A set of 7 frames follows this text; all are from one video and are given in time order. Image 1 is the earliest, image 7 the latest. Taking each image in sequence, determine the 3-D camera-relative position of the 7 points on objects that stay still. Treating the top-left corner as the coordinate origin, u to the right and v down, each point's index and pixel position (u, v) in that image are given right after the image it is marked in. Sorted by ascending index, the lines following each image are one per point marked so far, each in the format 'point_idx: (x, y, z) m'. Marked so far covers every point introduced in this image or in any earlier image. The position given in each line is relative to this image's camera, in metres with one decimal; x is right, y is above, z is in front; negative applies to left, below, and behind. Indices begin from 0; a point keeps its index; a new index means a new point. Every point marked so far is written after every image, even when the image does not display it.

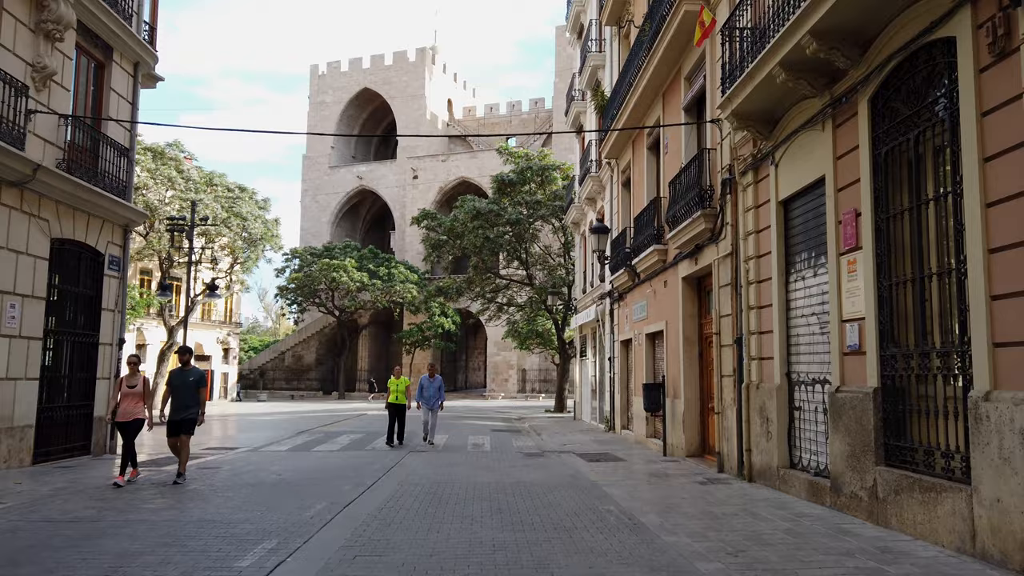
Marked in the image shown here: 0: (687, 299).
0: (+3.0, -0.2, +12.9) m
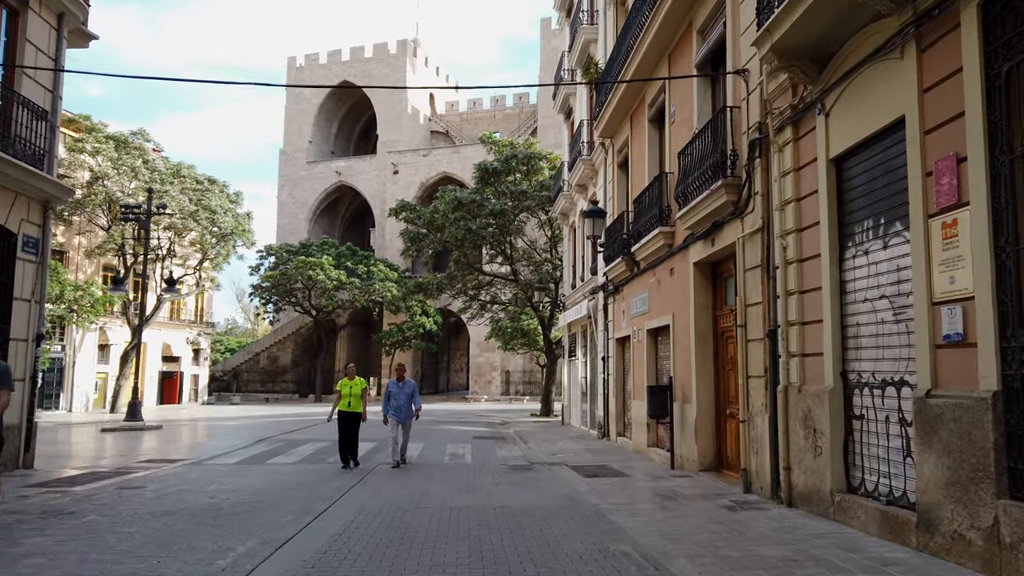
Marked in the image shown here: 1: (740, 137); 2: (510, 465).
0: (+2.7, 0.0, +11.1) m
1: (+2.8, +1.9, +9.4) m
2: (0.0, -3.0, +12.7) m
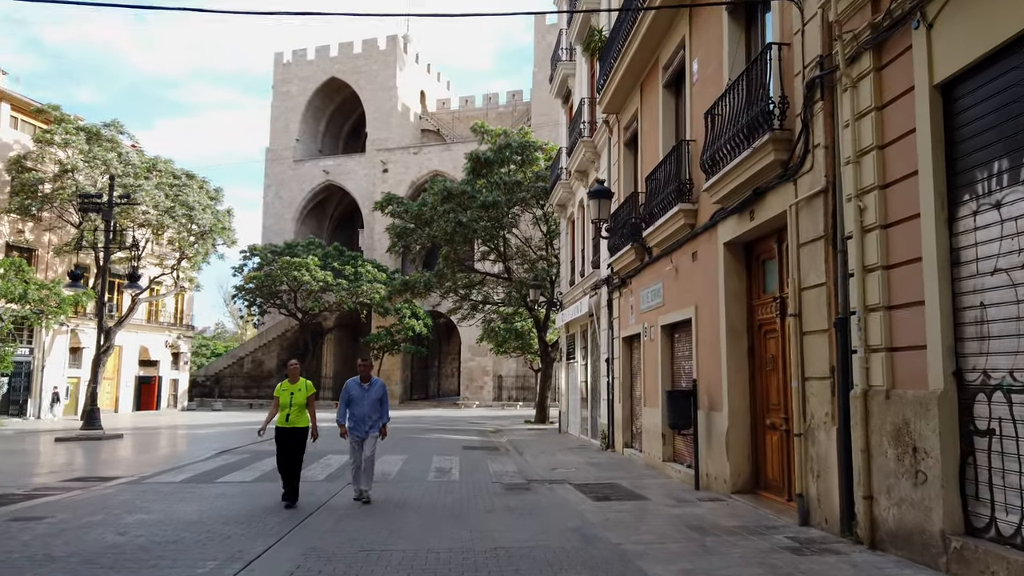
0: (+2.7, +0.2, +9.3) m
1: (+2.8, +2.0, +7.6) m
2: (-0.1, -2.8, +10.8) m
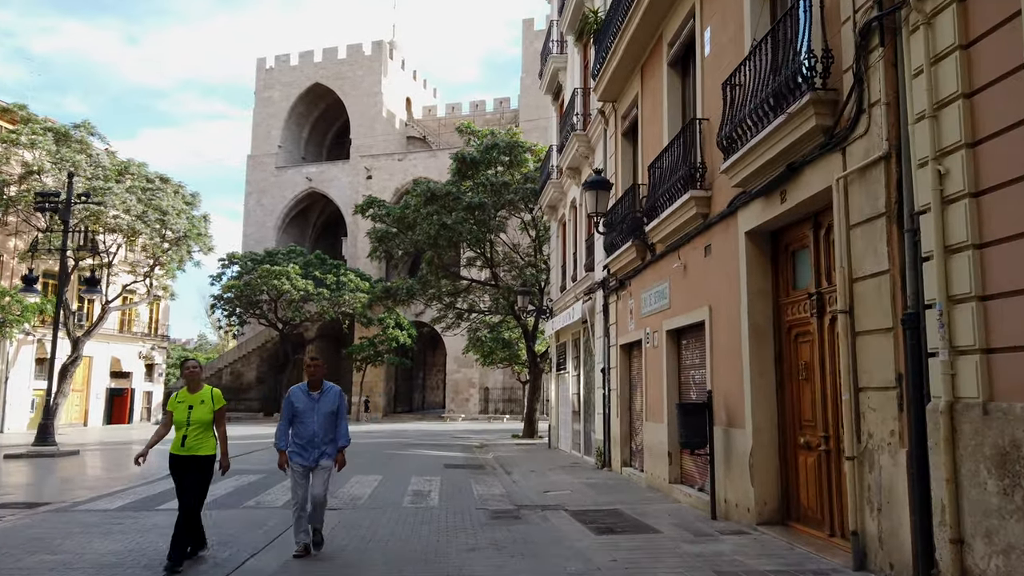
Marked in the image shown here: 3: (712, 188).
0: (+2.5, +0.2, +8.0) m
1: (+2.7, +2.1, +6.3) m
2: (-0.3, -2.8, +9.4) m
3: (+2.4, +1.2, +9.2) m
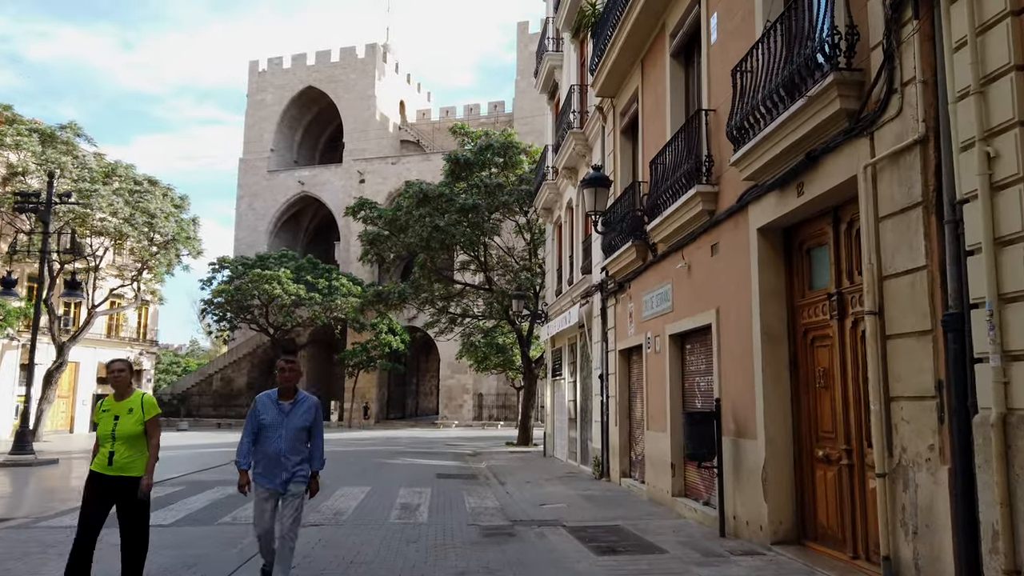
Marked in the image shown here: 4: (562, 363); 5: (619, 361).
0: (+2.5, +0.2, +7.4) m
1: (+2.6, +2.1, +5.8) m
2: (-0.4, -2.8, +8.8) m
3: (+2.3, +1.2, +8.6) m
4: (+1.3, -1.9, +19.8) m
5: (+1.9, -1.3, +13.2) m
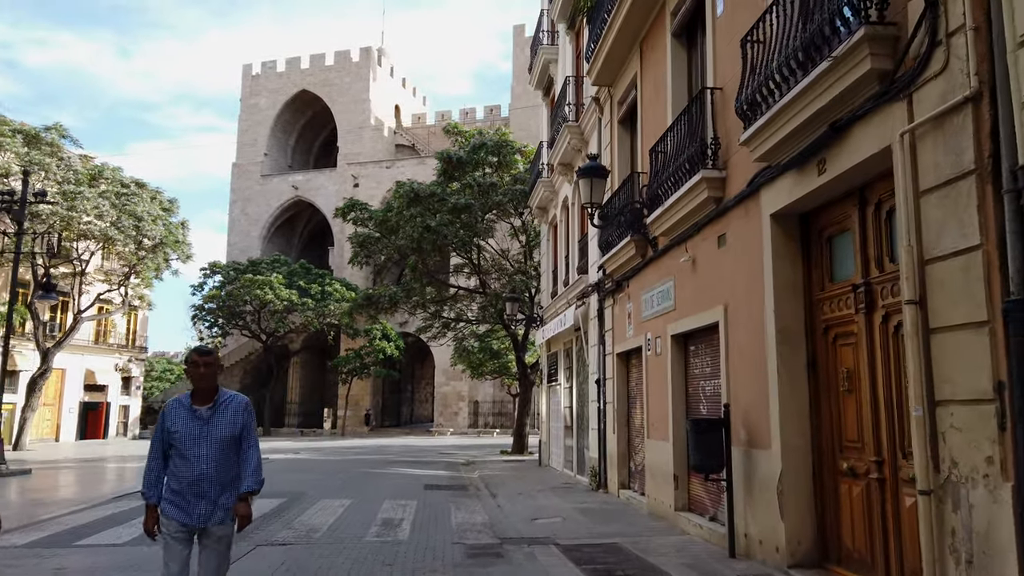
0: (+2.4, +0.3, +6.7) m
1: (+2.5, +2.2, +5.0) m
2: (-0.5, -2.7, +8.0) m
3: (+2.2, +1.2, +7.9) m
4: (+1.1, -2.0, +19.0) m
5: (+1.7, -1.3, +12.5) m
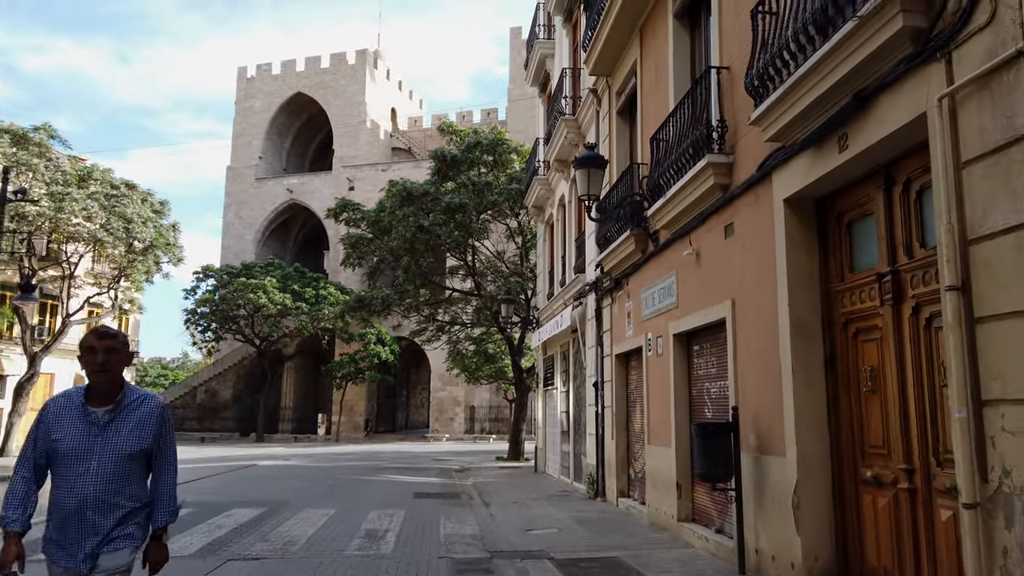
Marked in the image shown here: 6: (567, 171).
0: (+2.3, +0.4, +6.1) m
1: (+2.4, +2.3, +4.5) m
2: (-0.6, -2.7, +7.5) m
3: (+2.1, +1.3, +7.3) m
4: (+1.0, -2.0, +18.5) m
5: (+1.6, -1.2, +11.9) m
6: (+1.2, +2.5, +16.3) m
